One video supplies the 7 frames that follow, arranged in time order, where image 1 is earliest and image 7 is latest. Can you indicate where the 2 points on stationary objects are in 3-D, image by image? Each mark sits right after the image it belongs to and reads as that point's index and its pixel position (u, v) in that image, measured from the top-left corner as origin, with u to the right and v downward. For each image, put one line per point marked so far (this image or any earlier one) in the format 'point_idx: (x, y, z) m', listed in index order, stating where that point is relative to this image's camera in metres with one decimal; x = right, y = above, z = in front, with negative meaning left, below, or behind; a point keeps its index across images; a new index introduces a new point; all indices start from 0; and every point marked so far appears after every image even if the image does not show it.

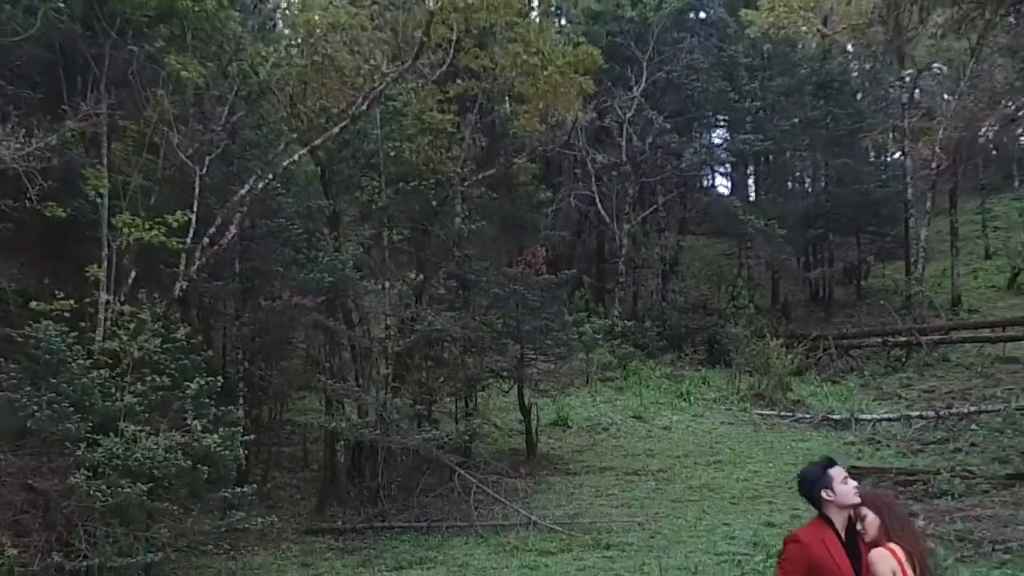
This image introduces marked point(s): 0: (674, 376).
0: (+1.7, -1.0, +14.9) m
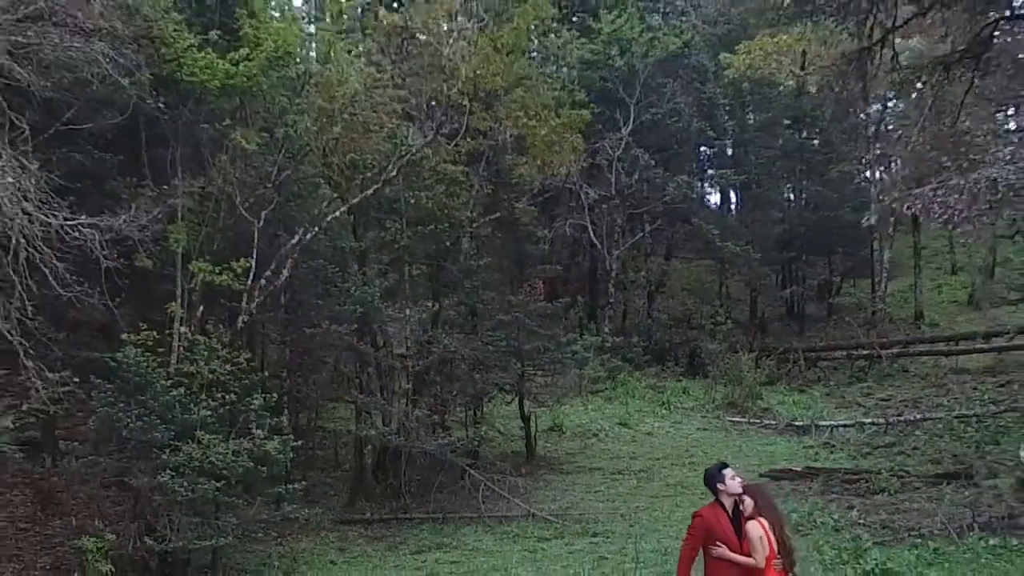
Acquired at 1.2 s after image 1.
0: (+1.7, -1.2, +16.6) m
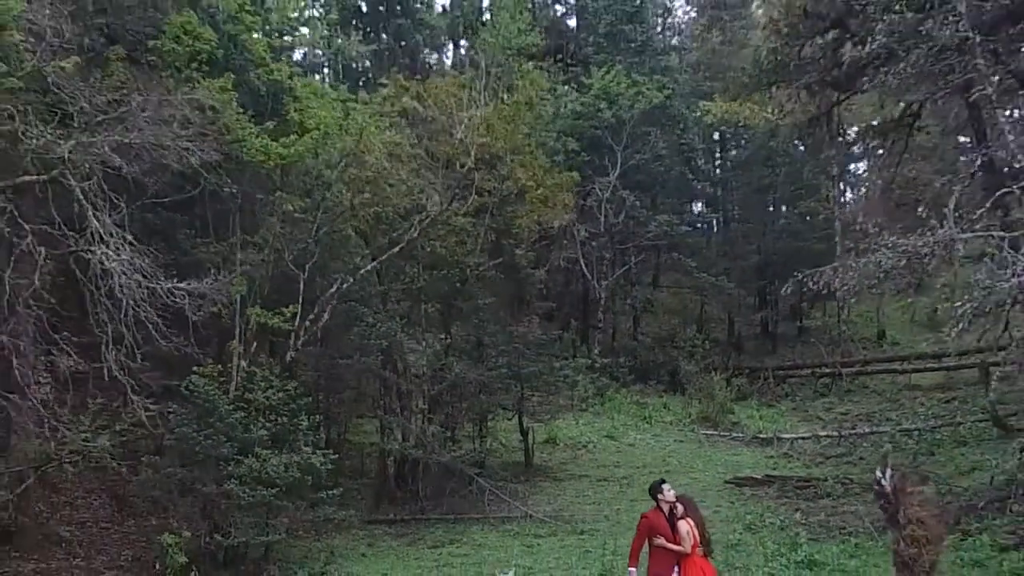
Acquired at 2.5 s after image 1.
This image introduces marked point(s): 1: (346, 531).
0: (+1.7, -1.5, +18.6) m
1: (-1.5, -2.2, +13.0) m
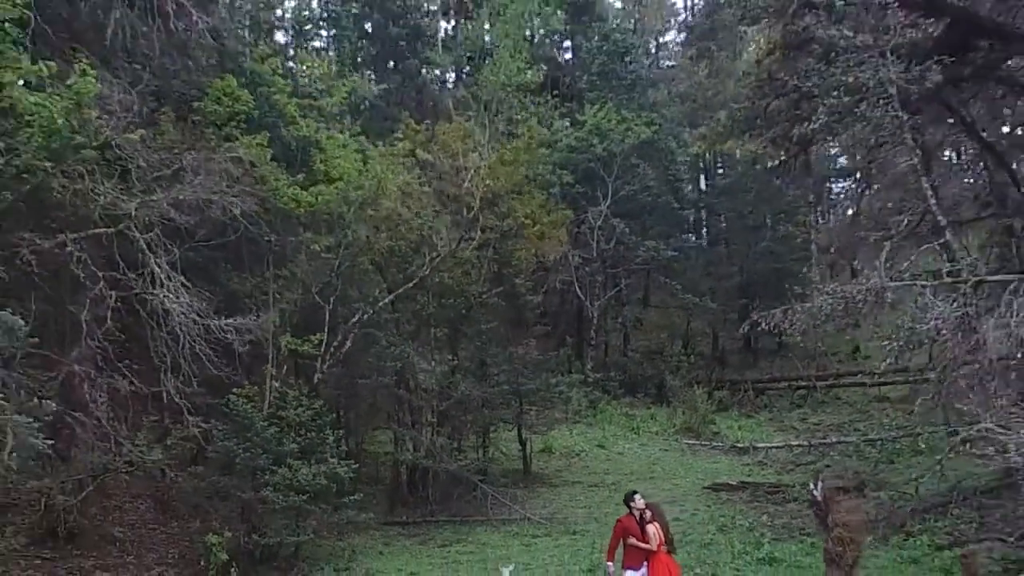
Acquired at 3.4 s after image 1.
0: (+1.7, -1.8, +20.2) m
1: (-1.5, -2.5, +14.5) m
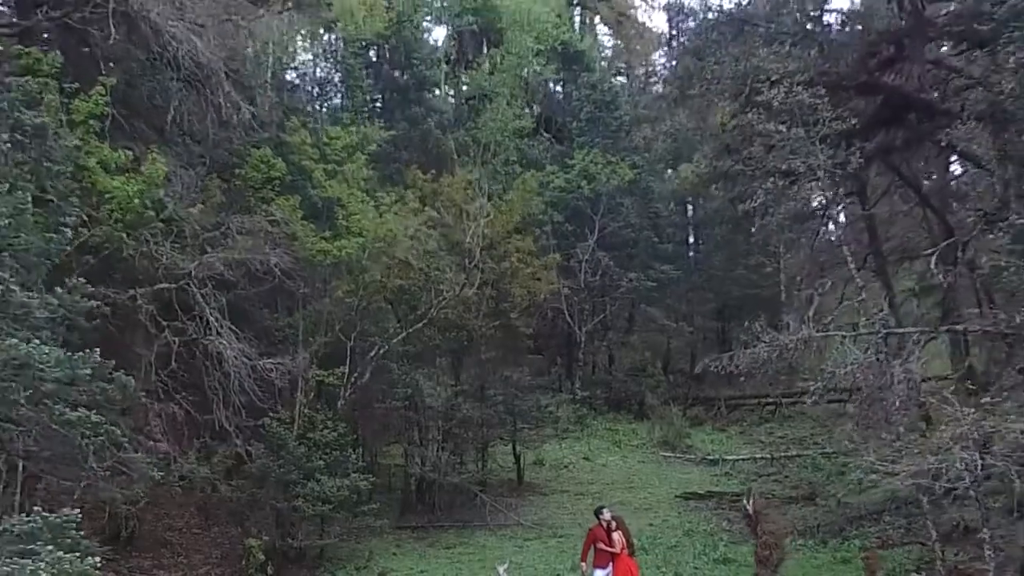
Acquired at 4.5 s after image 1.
0: (+1.6, -2.2, +22.4) m
1: (-1.6, -2.9, +16.7) m
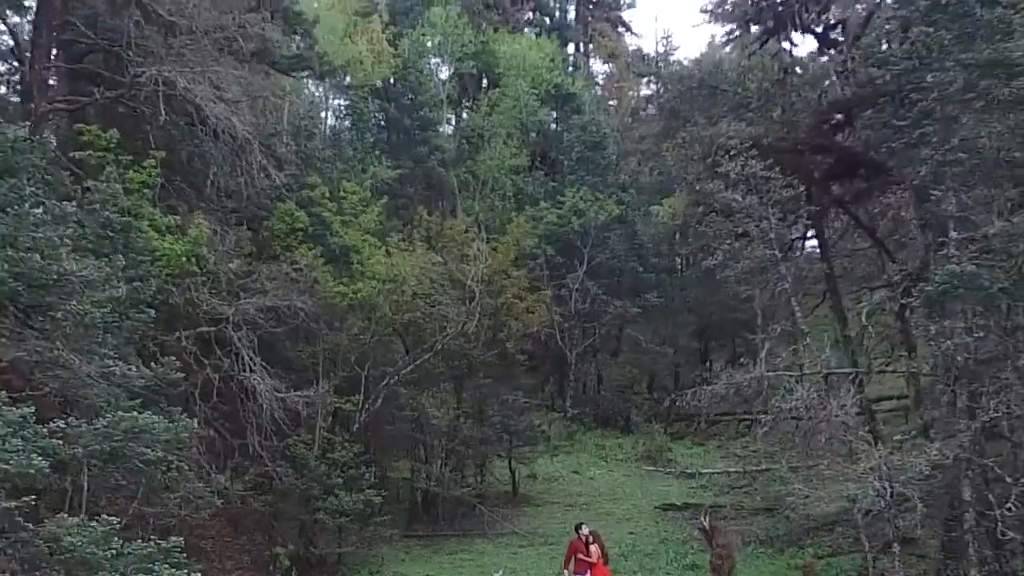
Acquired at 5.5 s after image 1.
0: (+1.6, -2.6, +24.4) m
1: (-1.6, -3.4, +18.8) m
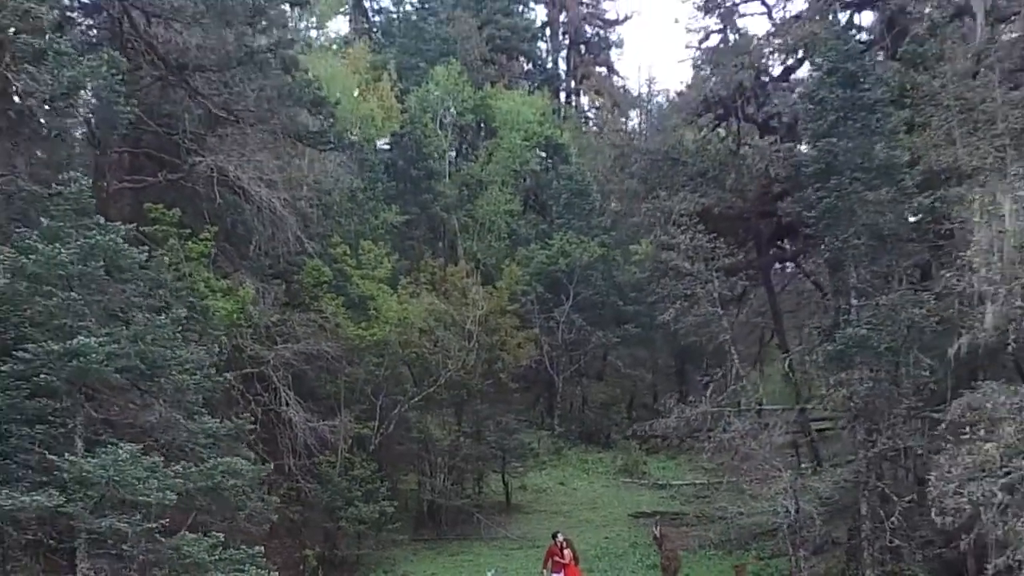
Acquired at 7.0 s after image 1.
0: (+1.5, -3.3, +27.6) m
1: (-1.7, -4.0, +22.0) m
